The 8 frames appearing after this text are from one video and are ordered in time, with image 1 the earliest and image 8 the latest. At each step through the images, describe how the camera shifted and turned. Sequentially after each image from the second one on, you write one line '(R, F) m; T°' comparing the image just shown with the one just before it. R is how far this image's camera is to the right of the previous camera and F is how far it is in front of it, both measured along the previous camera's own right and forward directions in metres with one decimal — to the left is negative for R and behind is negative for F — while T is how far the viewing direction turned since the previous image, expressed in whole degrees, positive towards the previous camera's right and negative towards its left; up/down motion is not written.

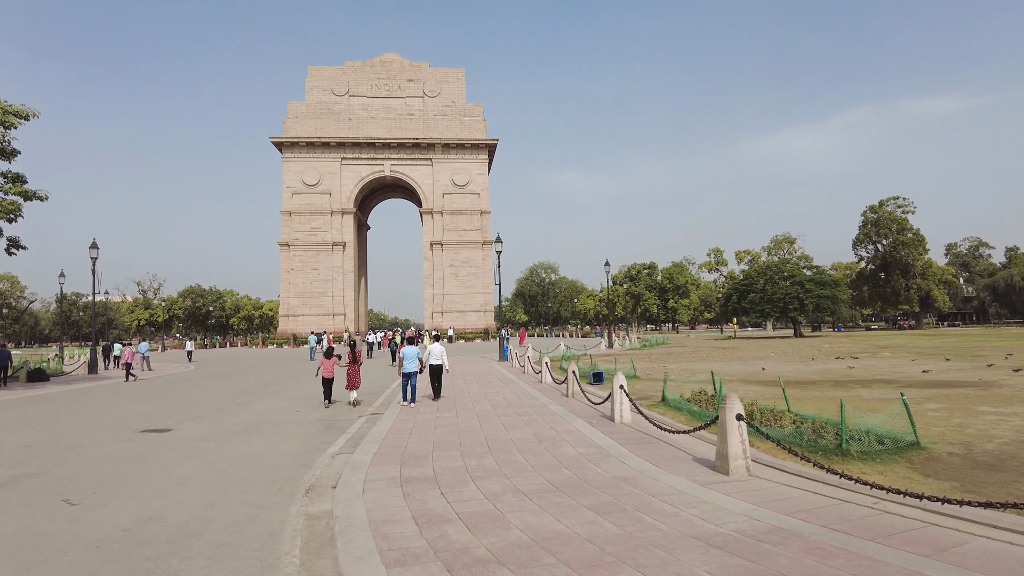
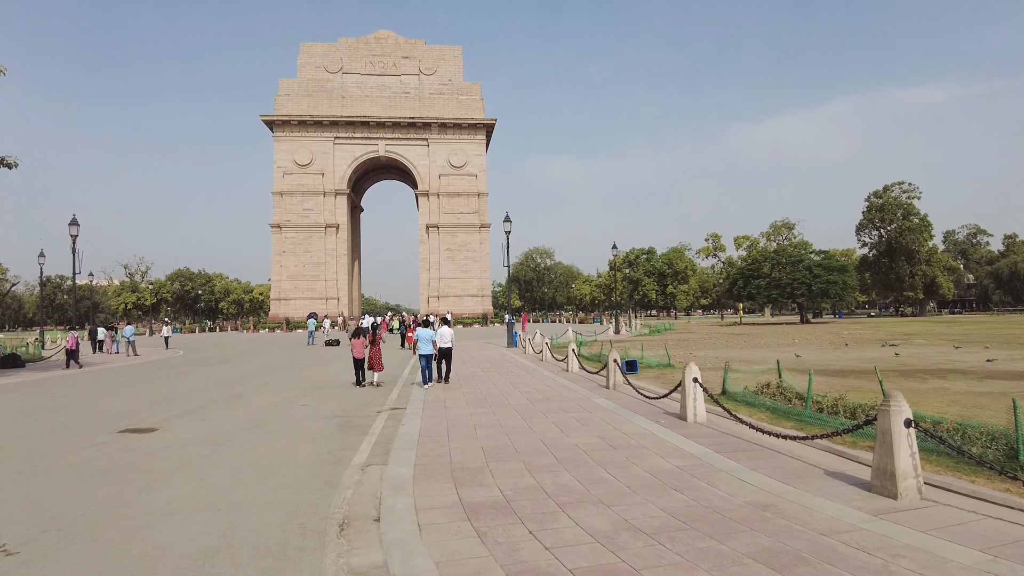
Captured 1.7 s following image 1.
(-0.9, +1.8) m; +1°
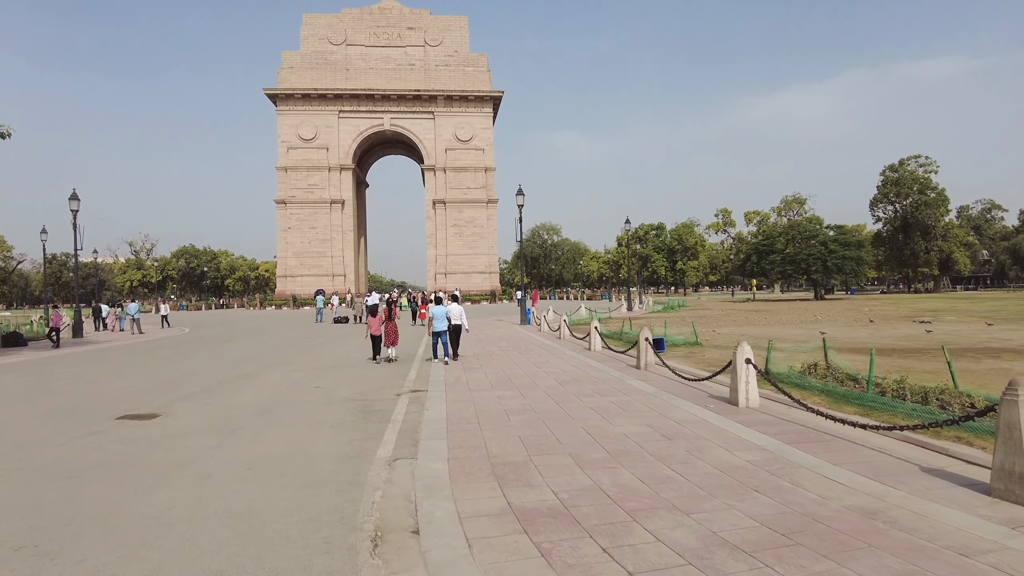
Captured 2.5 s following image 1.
(-0.4, +0.9) m; 0°
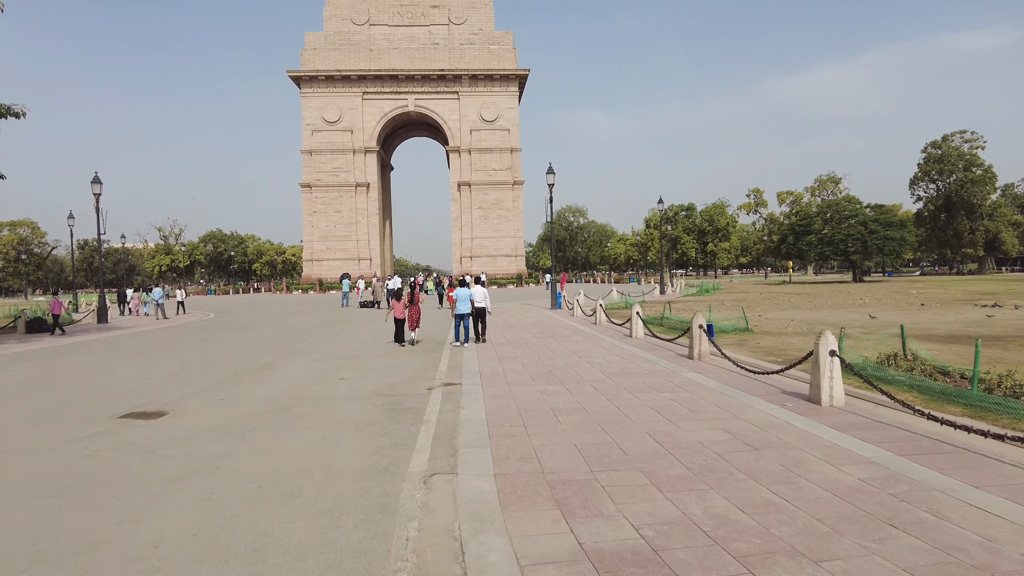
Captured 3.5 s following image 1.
(-0.3, +1.0) m; -2°
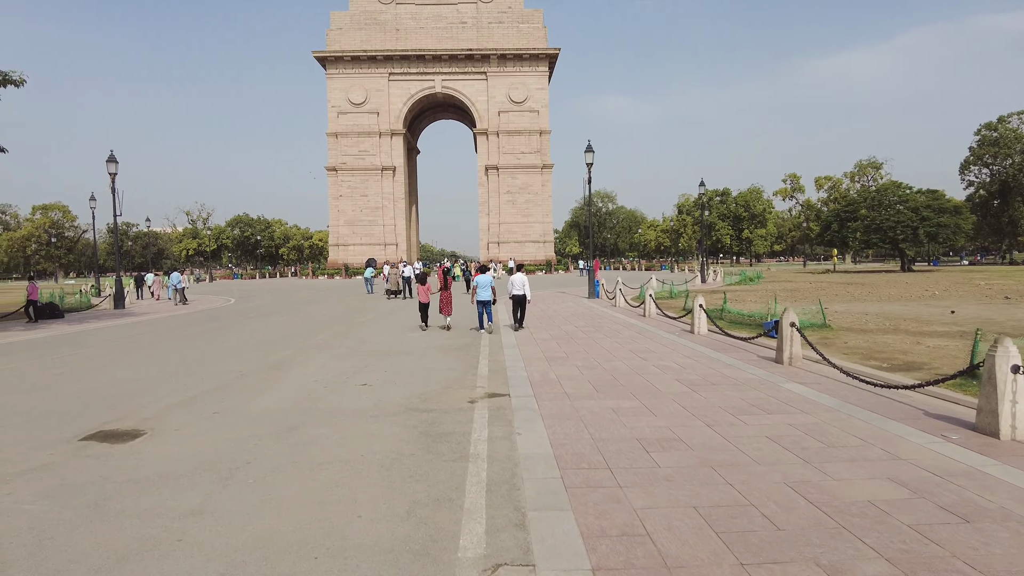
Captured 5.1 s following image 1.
(-0.4, +1.8) m; -2°
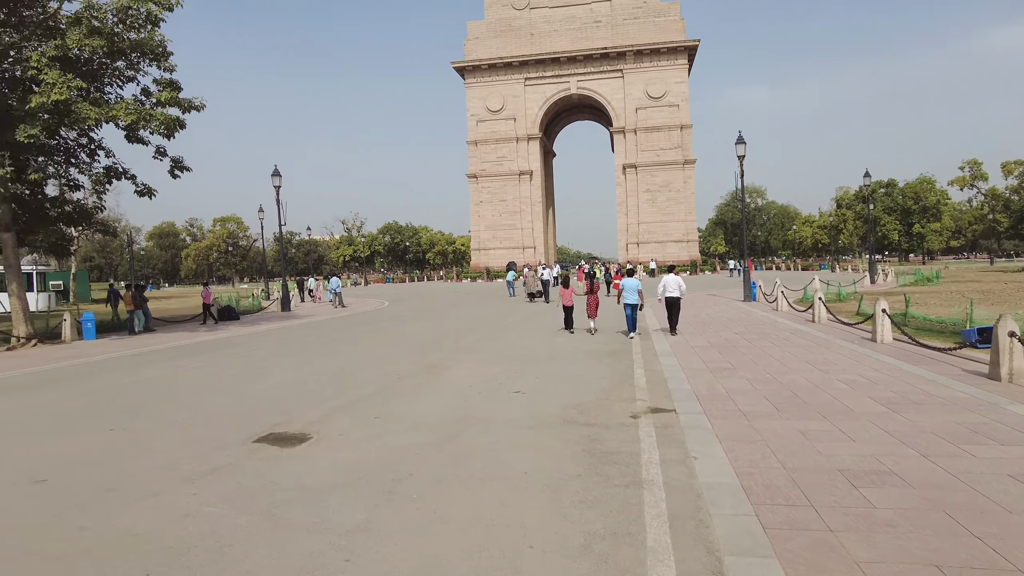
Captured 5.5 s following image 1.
(-0.3, +0.4) m; -12°
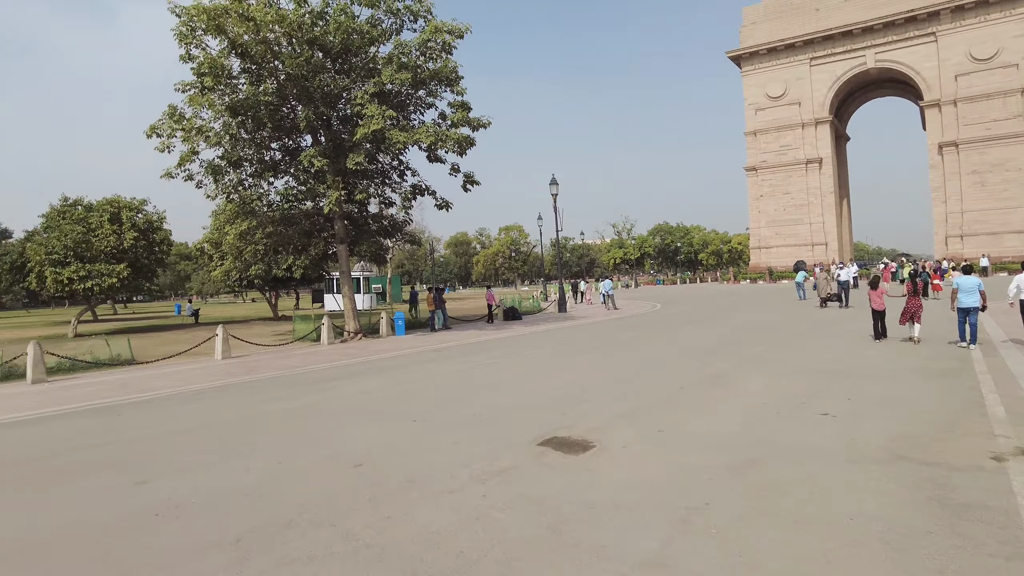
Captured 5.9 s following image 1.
(-0.2, +0.4) m; -23°
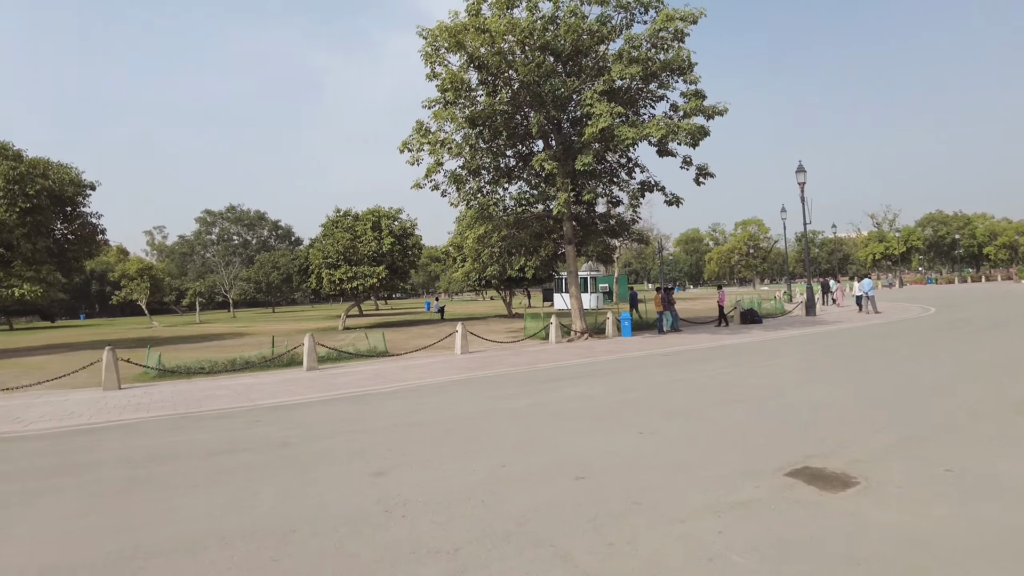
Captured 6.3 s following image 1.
(0.0, +0.5) m; -20°
